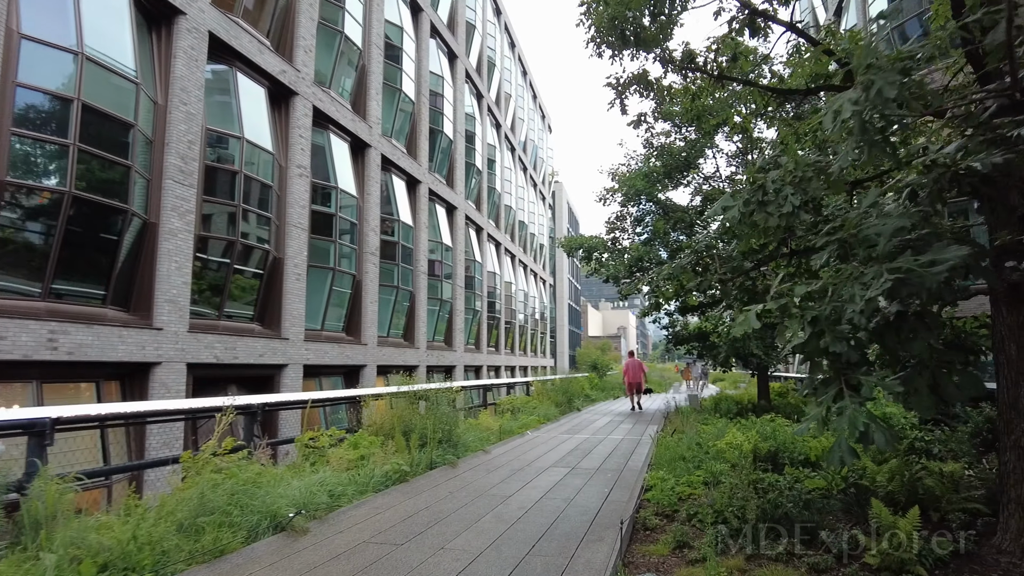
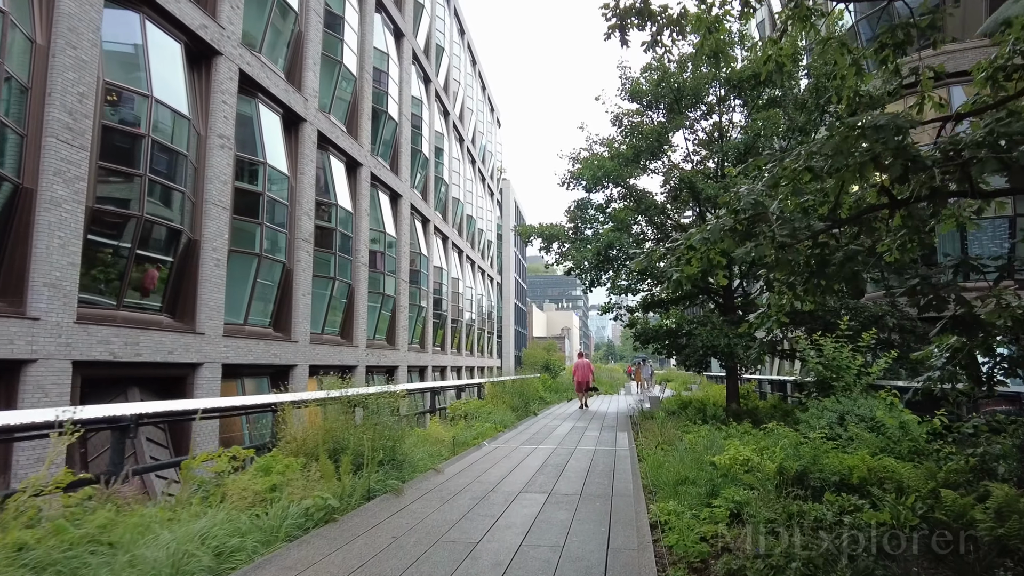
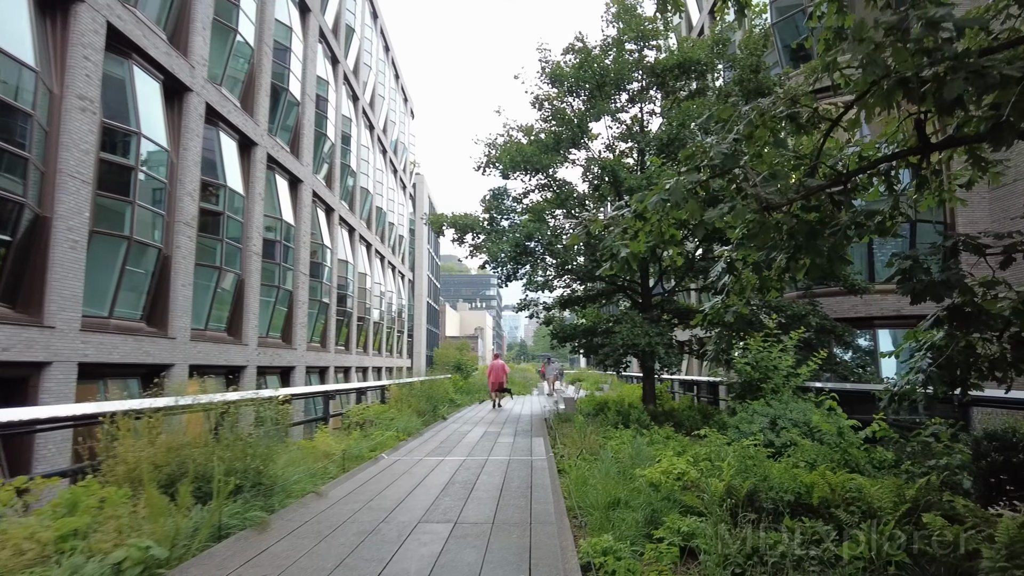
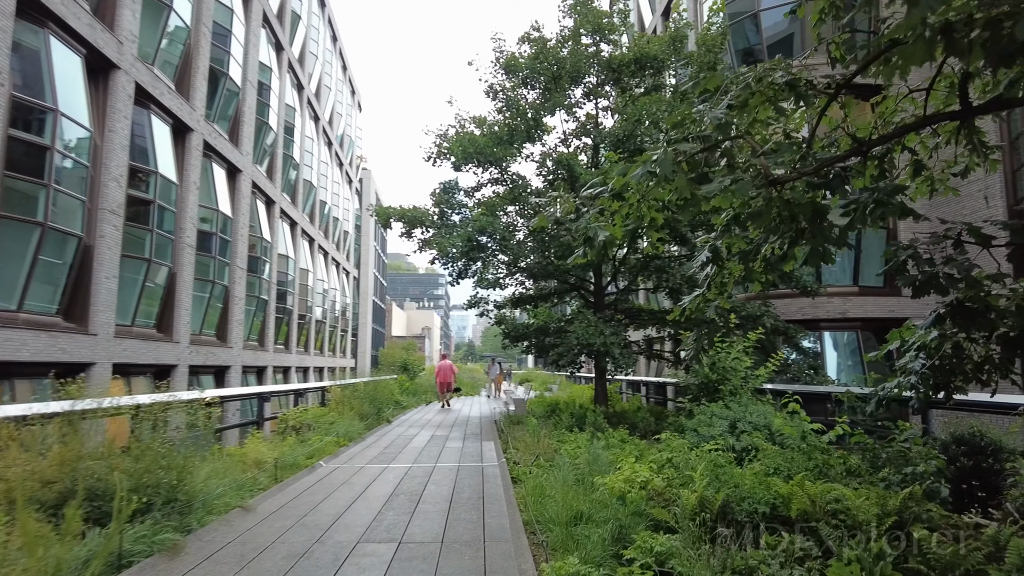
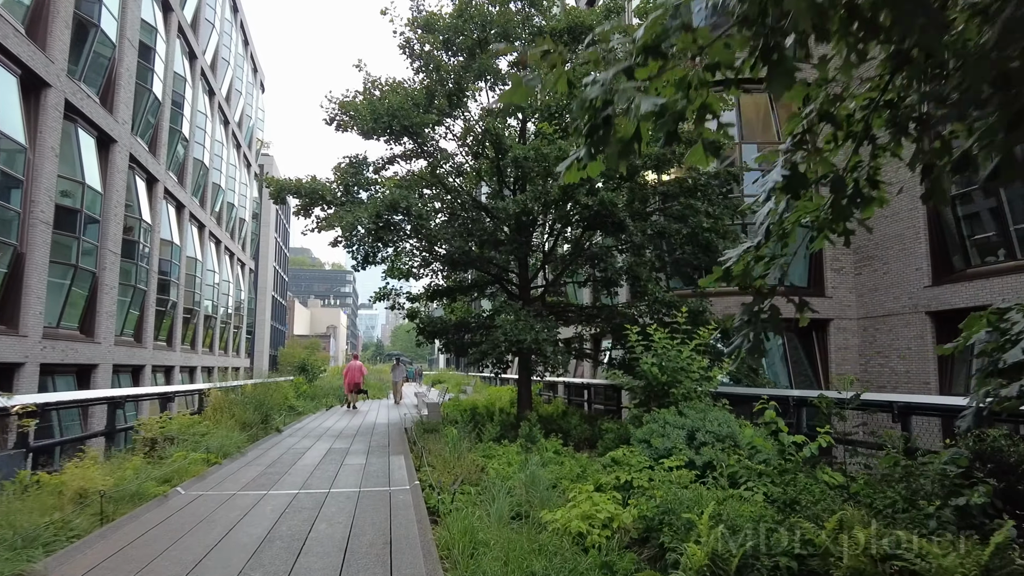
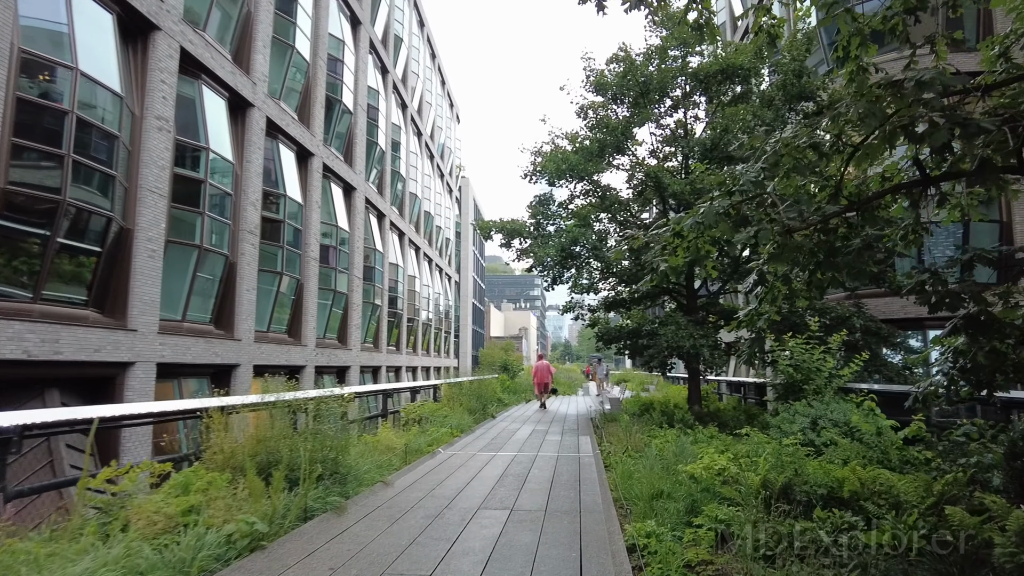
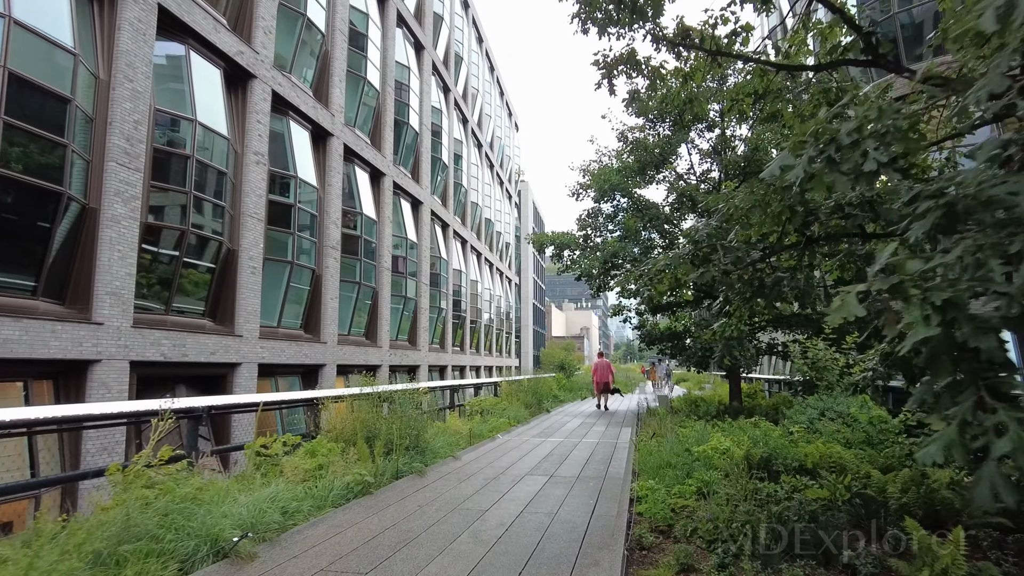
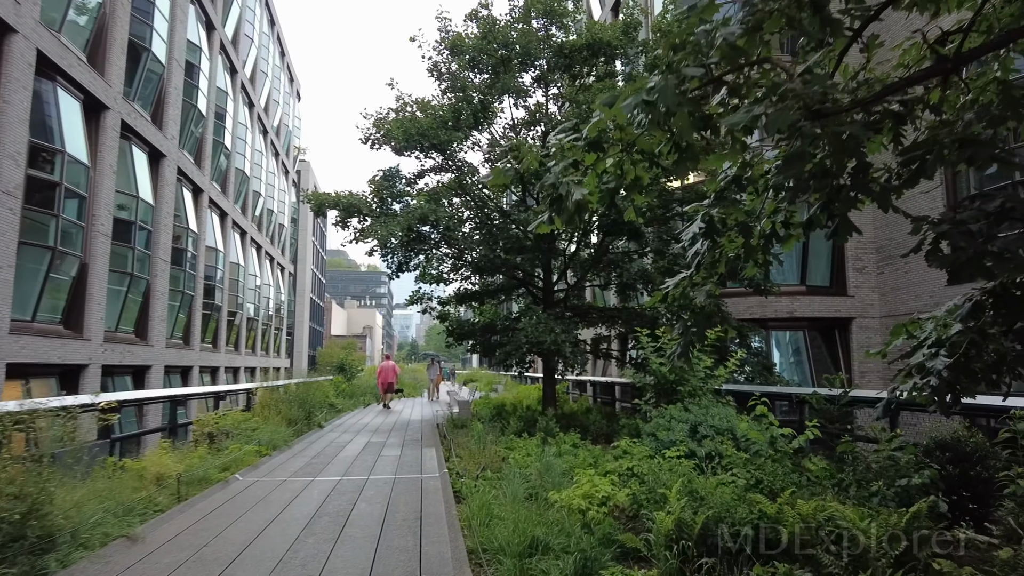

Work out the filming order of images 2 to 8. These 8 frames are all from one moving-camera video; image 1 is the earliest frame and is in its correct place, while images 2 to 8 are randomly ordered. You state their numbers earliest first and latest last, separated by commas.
7, 2, 6, 3, 4, 8, 5
